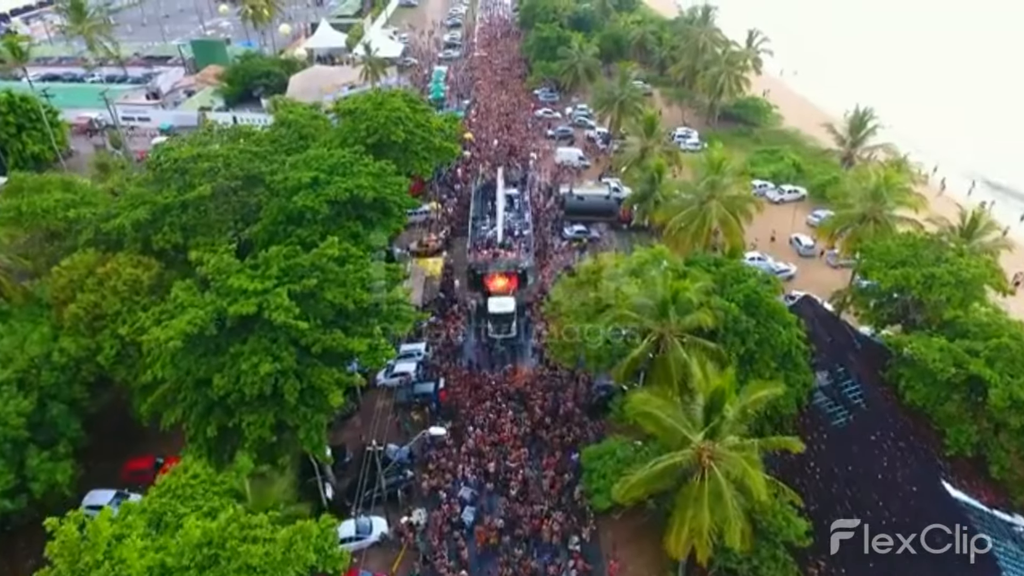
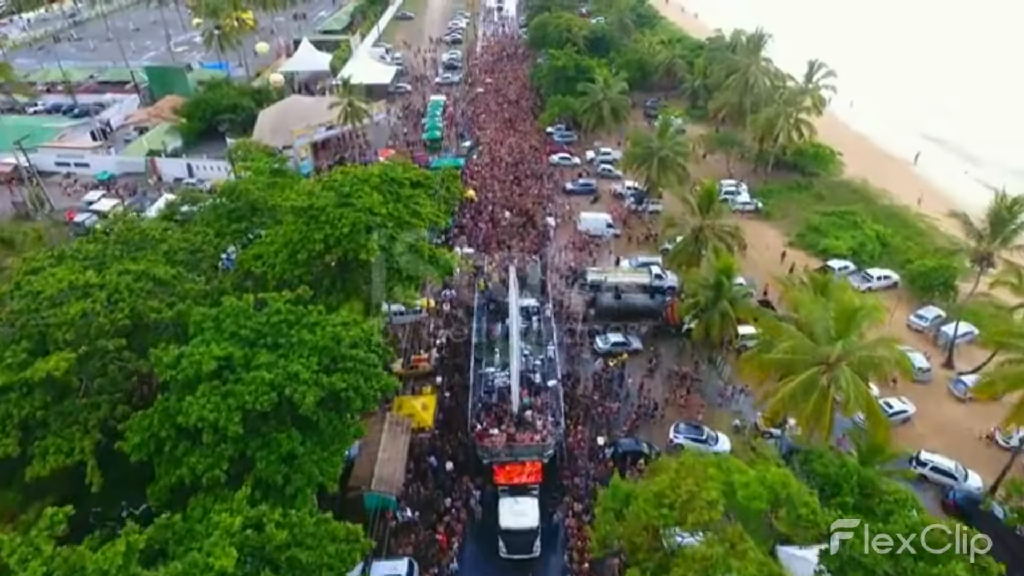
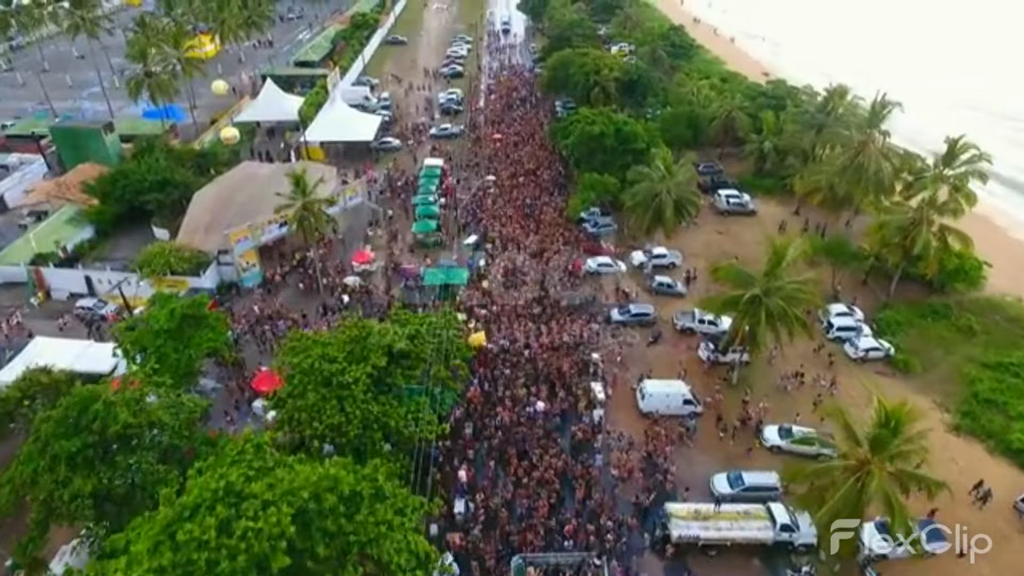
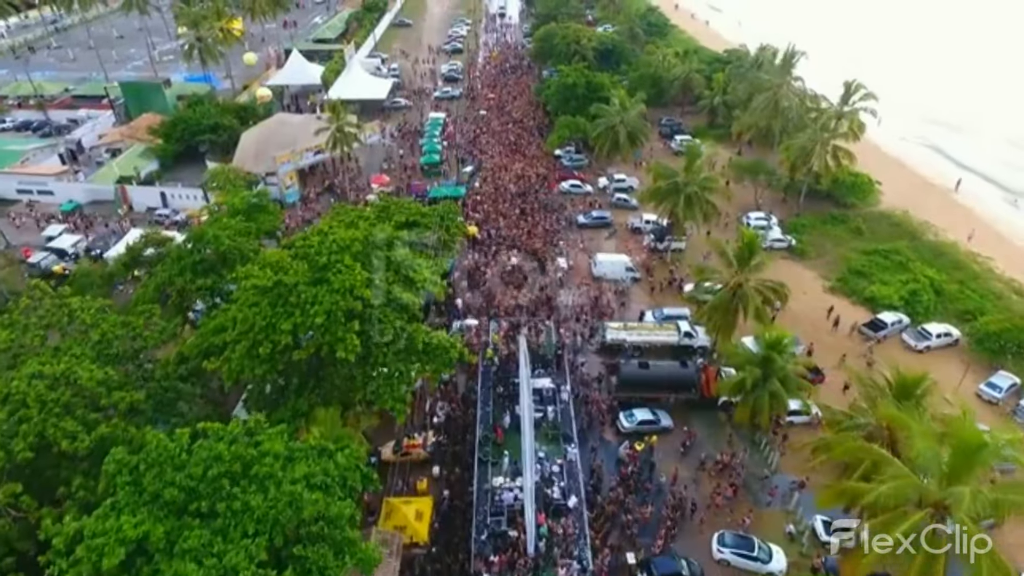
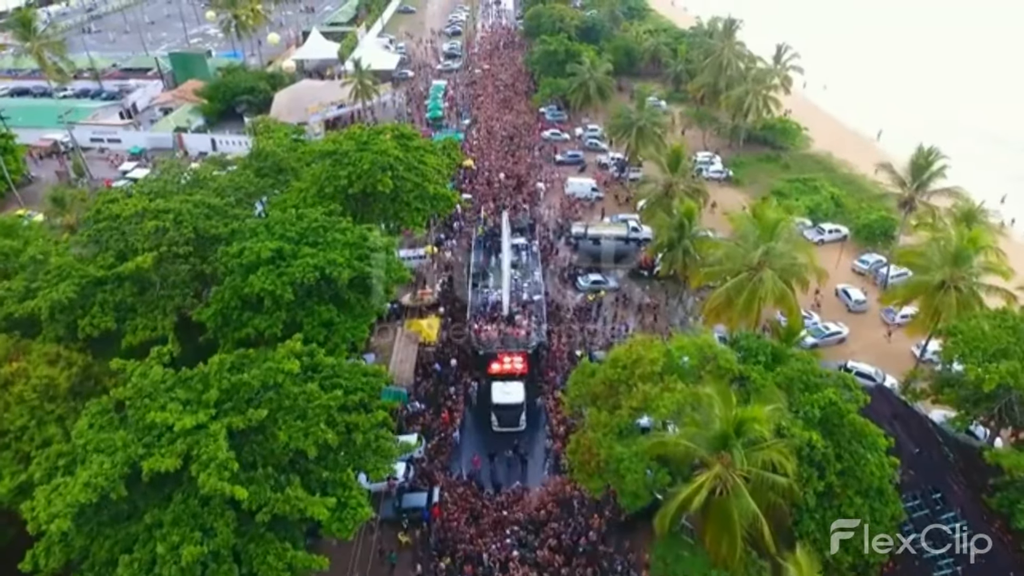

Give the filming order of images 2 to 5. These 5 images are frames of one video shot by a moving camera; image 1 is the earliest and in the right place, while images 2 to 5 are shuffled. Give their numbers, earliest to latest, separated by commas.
5, 2, 4, 3
